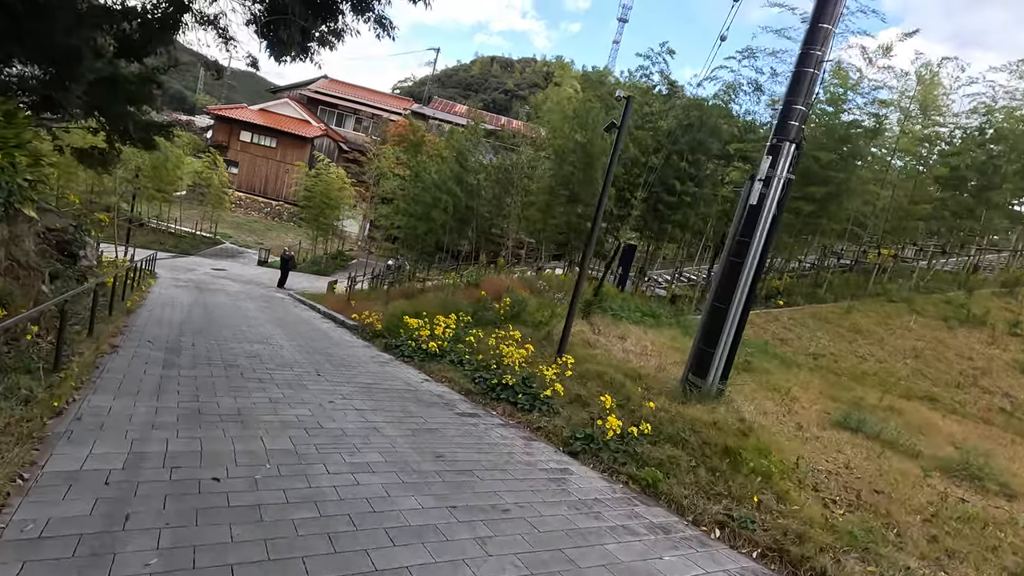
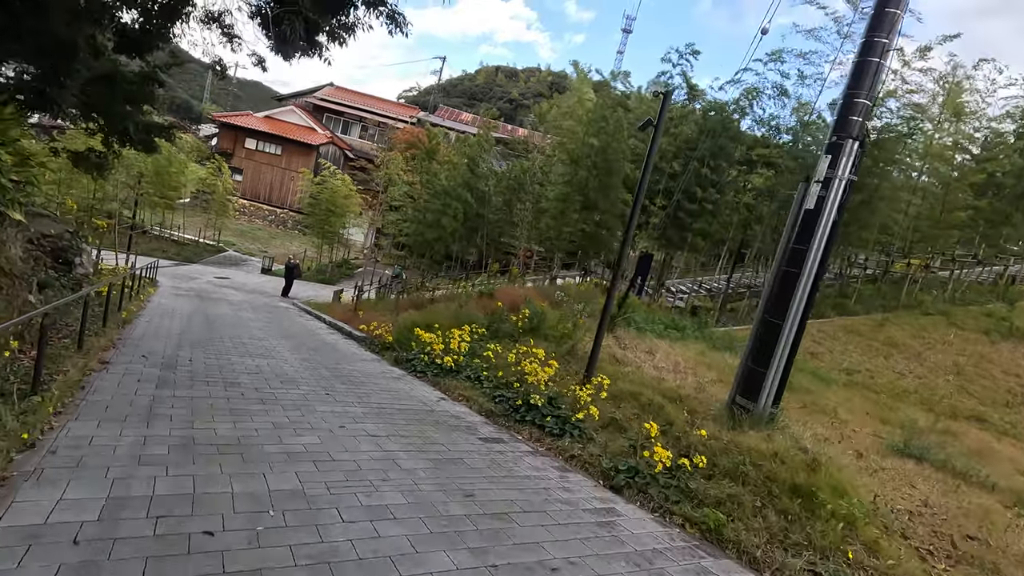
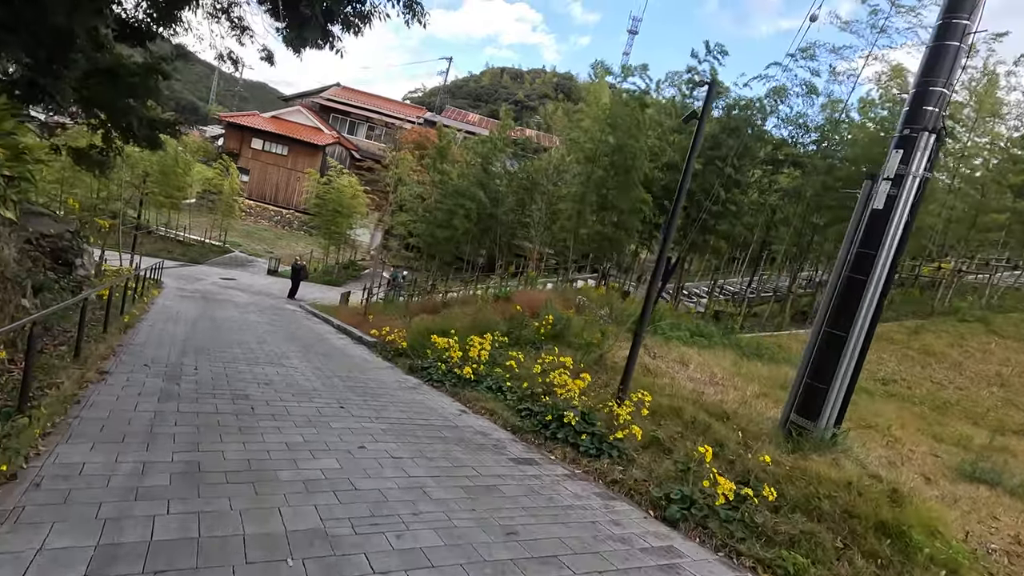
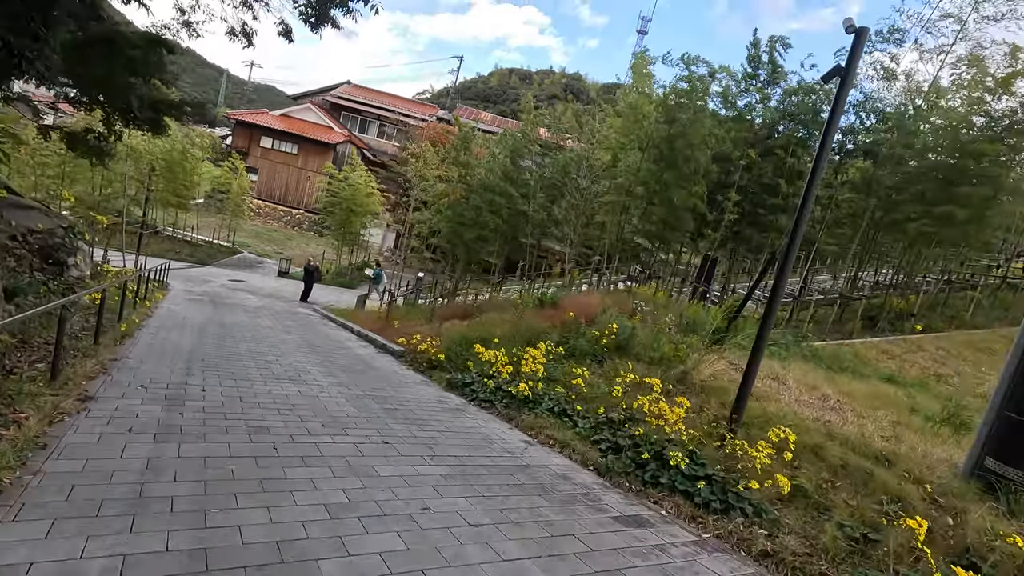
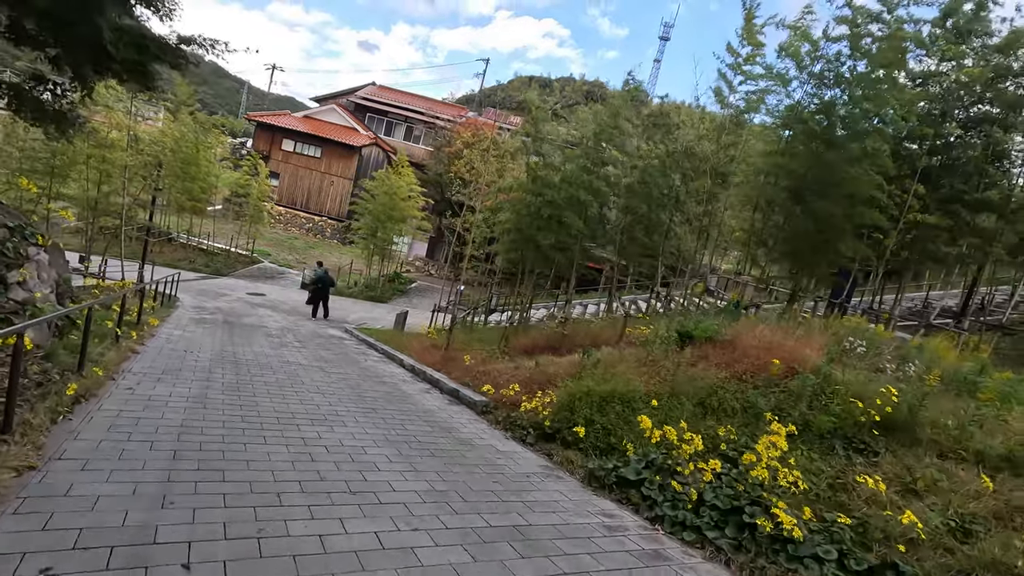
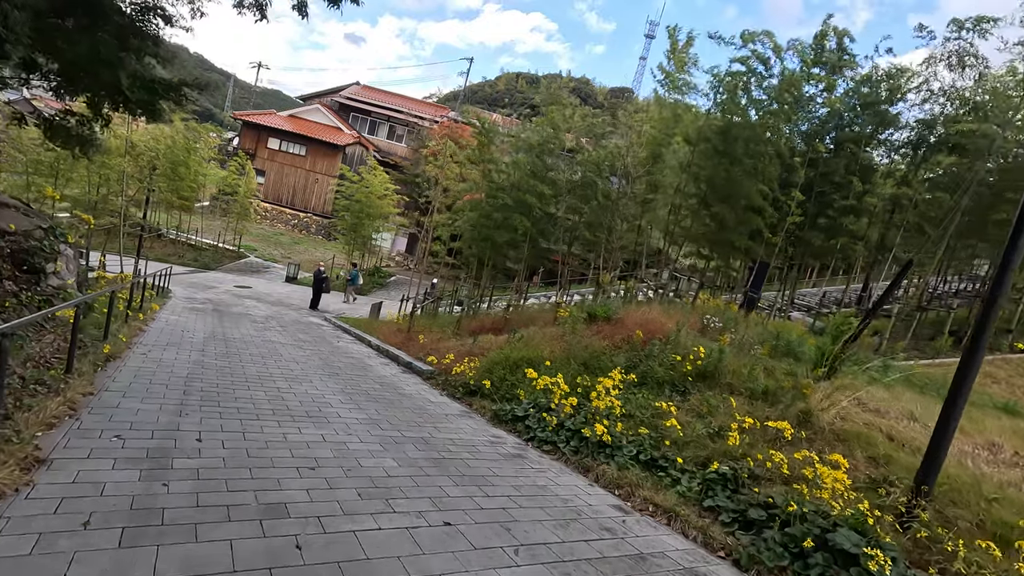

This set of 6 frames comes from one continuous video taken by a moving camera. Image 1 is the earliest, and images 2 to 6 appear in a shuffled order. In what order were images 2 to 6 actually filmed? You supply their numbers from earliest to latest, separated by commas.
2, 3, 4, 6, 5
